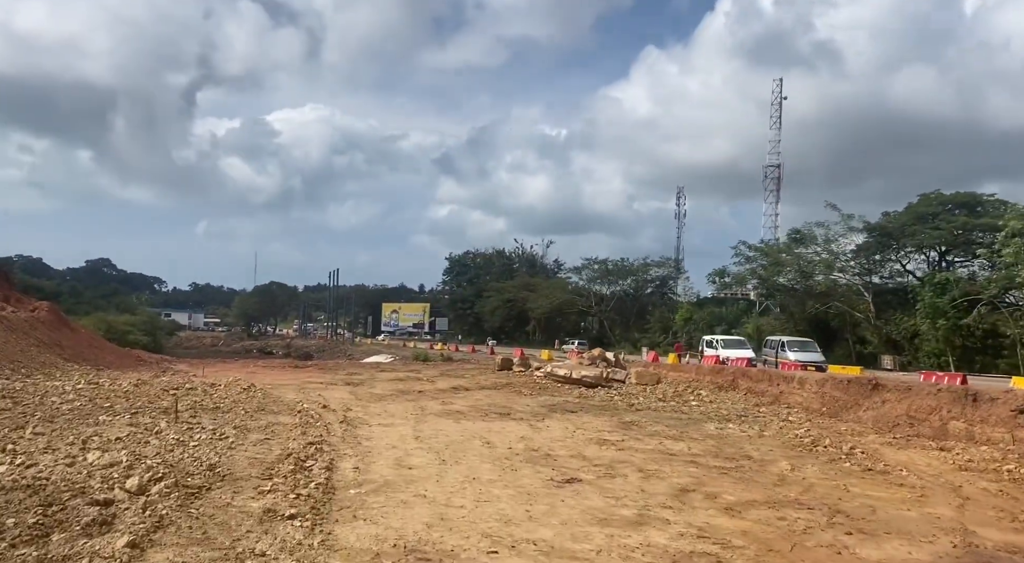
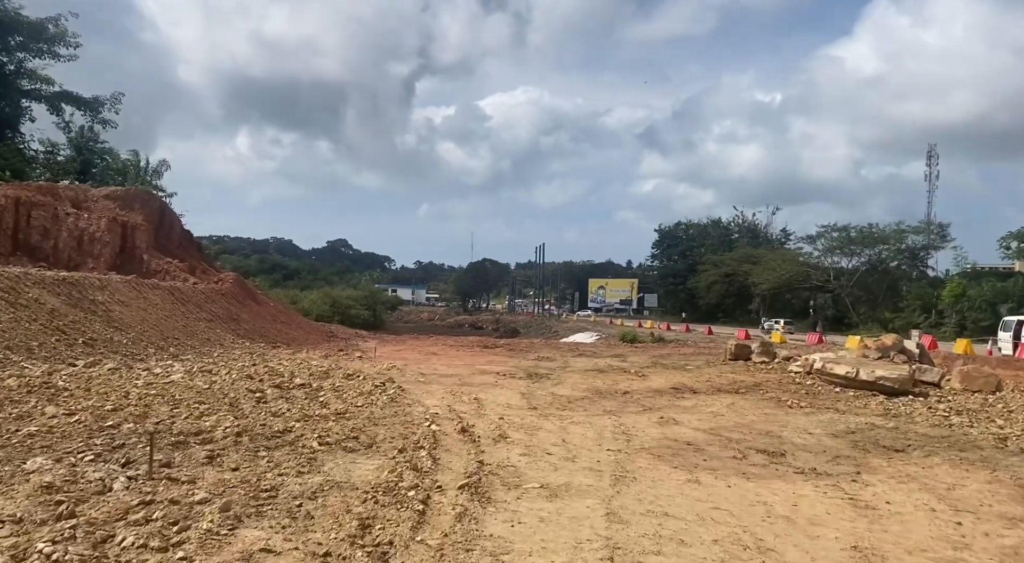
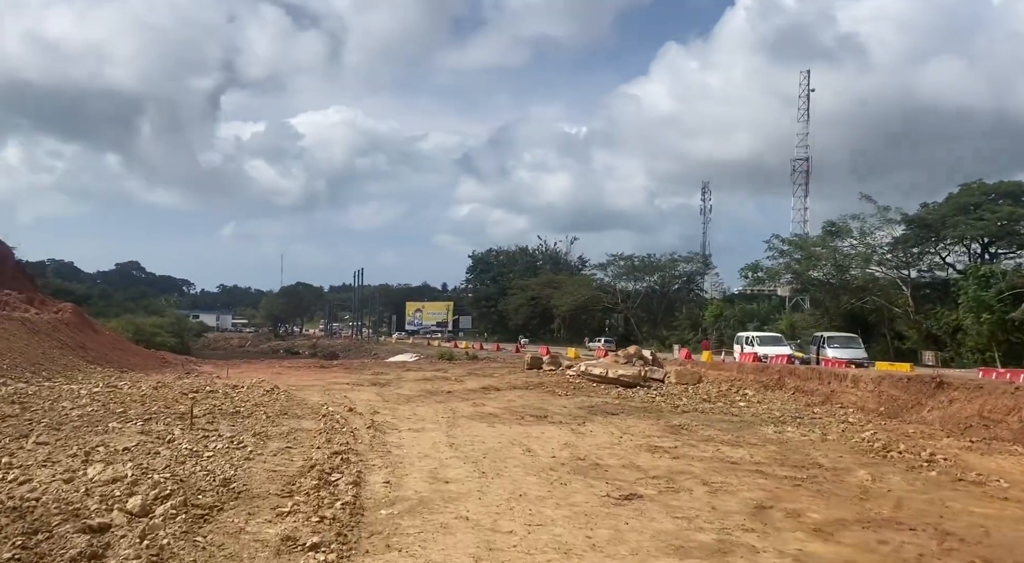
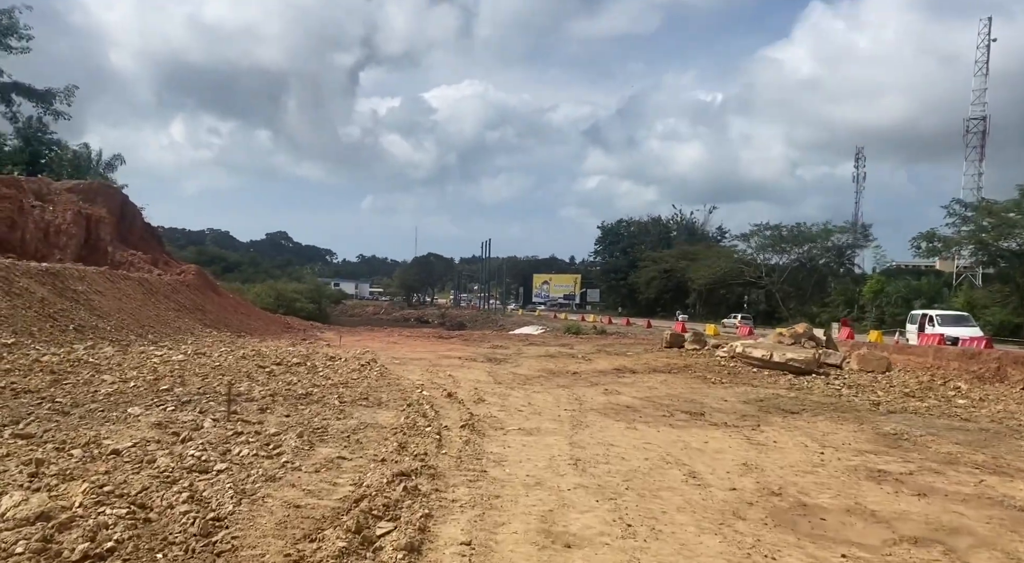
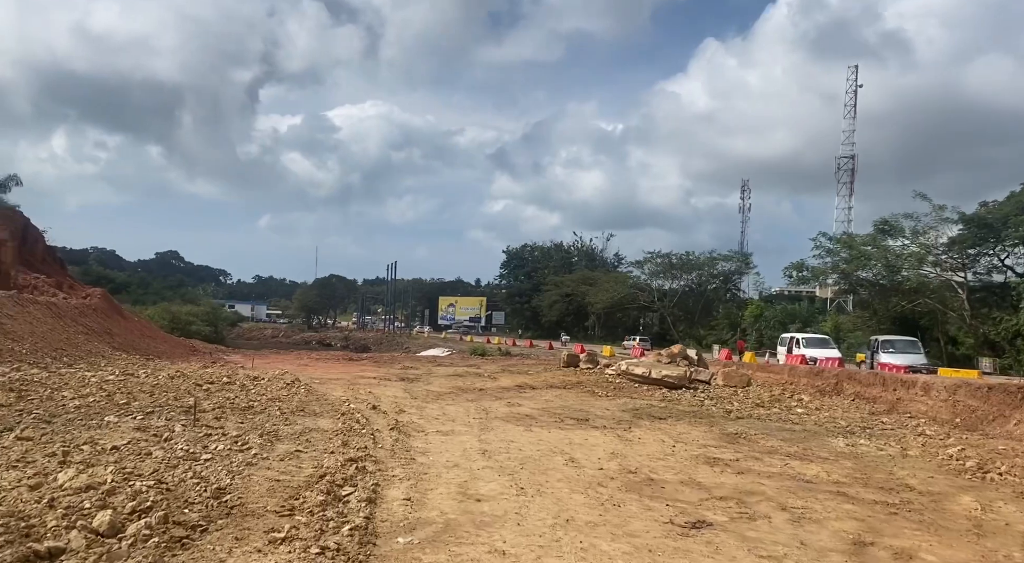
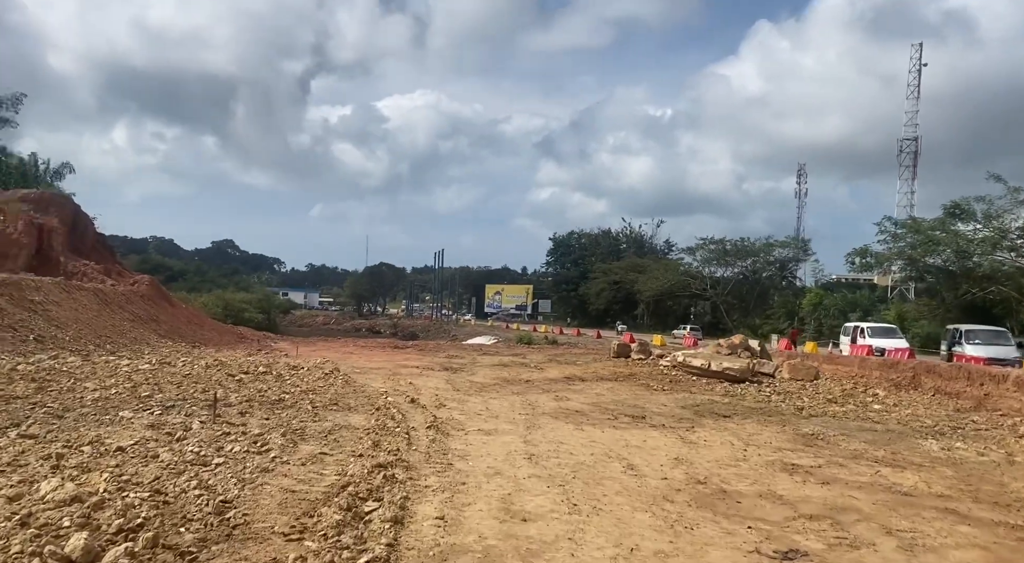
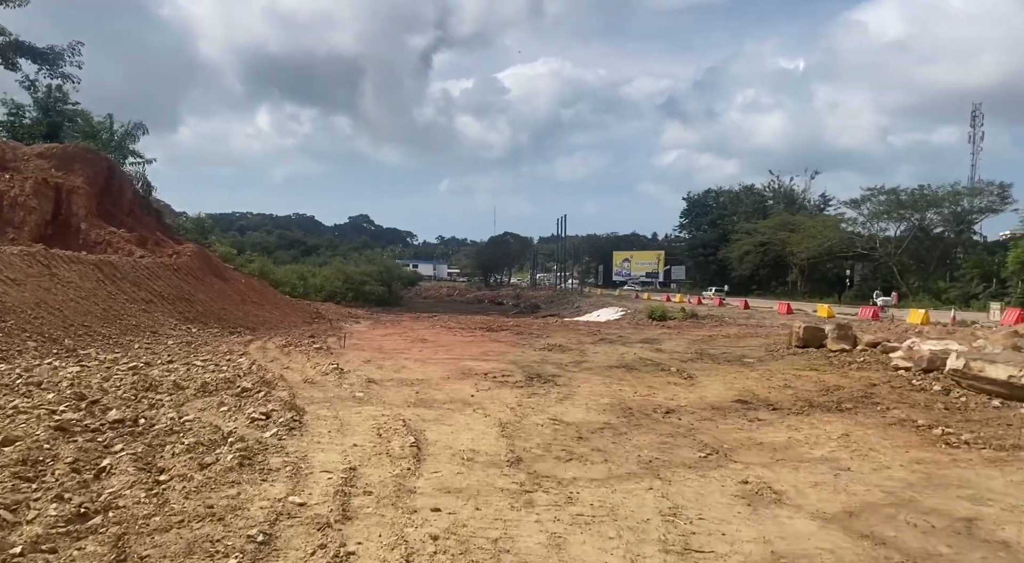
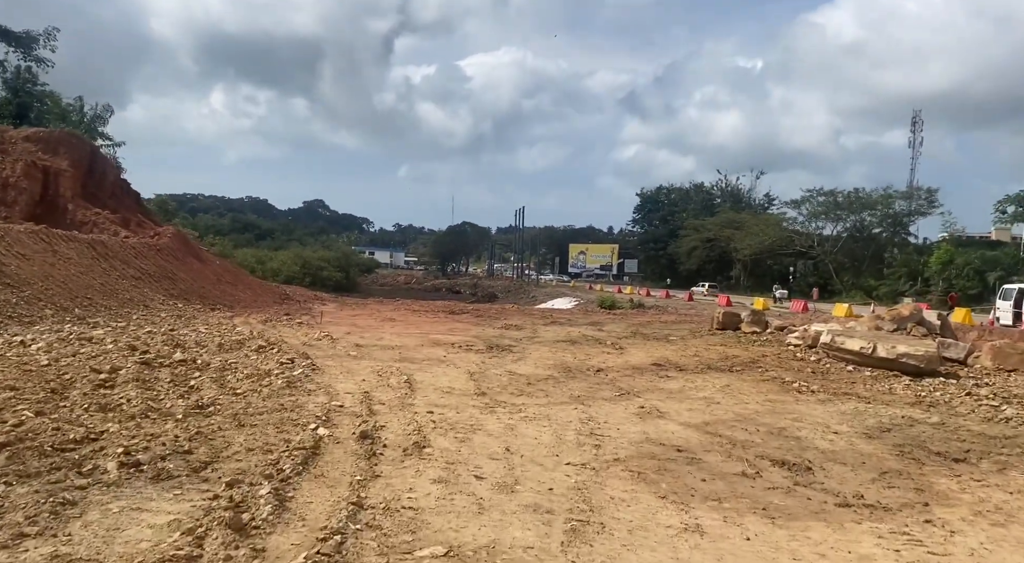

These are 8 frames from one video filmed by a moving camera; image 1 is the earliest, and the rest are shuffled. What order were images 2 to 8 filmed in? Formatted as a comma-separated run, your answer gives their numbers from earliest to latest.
3, 5, 6, 4, 2, 8, 7
